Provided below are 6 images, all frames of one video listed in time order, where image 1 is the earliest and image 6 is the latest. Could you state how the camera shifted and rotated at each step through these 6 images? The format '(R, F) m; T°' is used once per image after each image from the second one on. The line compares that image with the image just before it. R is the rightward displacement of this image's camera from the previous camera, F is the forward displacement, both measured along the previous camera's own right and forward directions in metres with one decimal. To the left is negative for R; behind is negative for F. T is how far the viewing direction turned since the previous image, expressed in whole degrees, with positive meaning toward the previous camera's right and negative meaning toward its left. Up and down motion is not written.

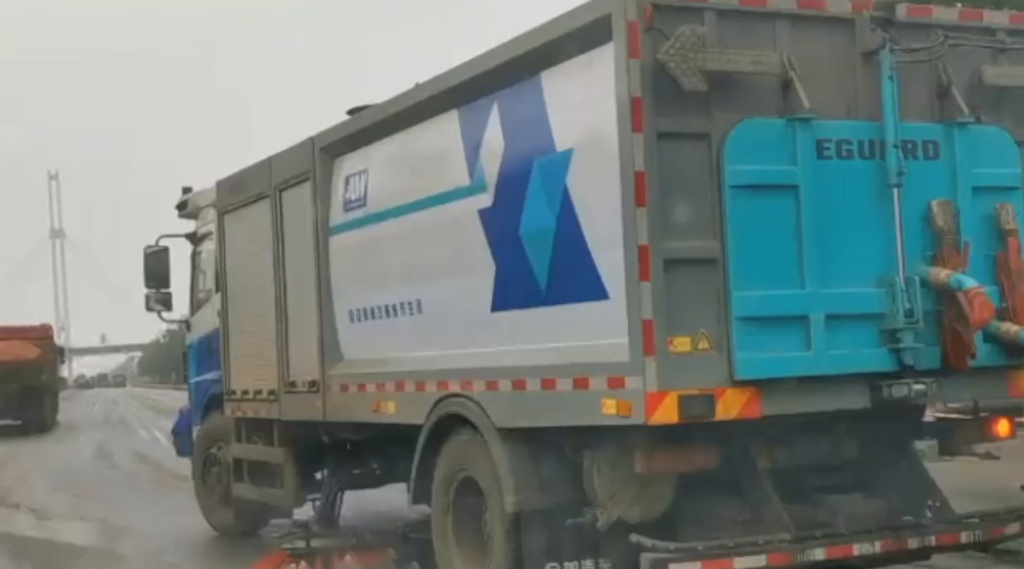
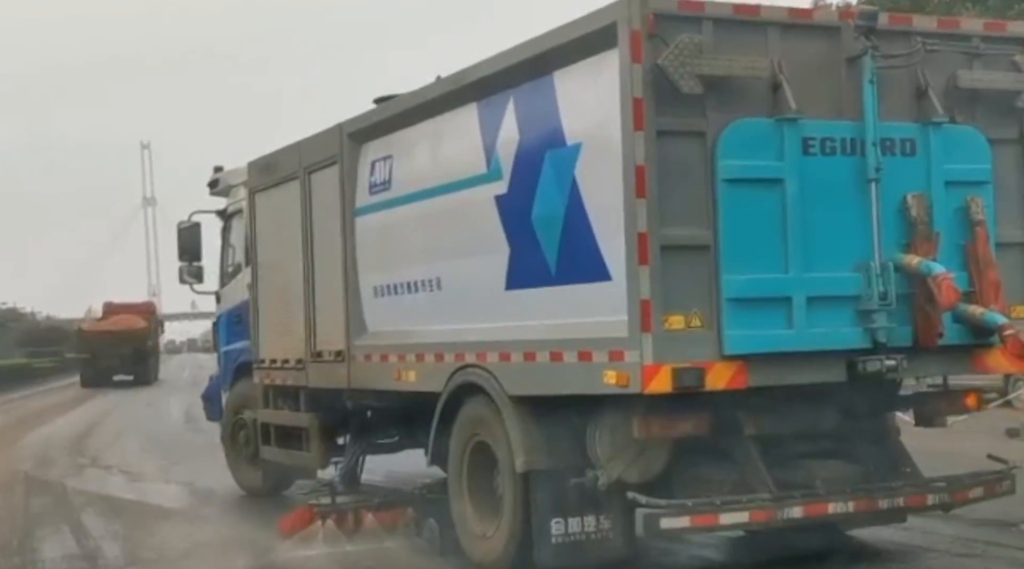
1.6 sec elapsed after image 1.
(0.0, -0.8) m; -1°
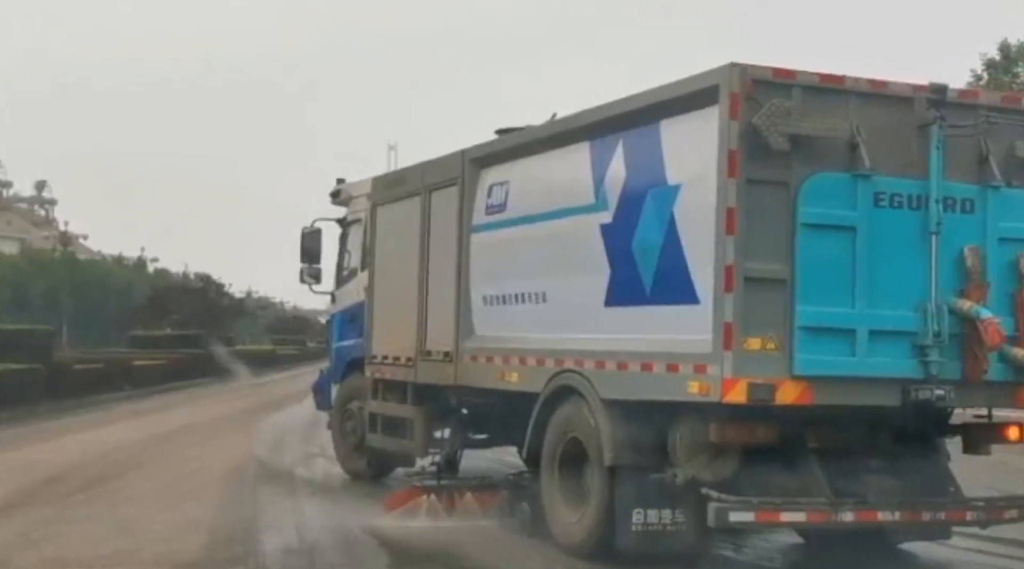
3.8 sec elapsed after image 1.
(-0.2, -1.3) m; -3°
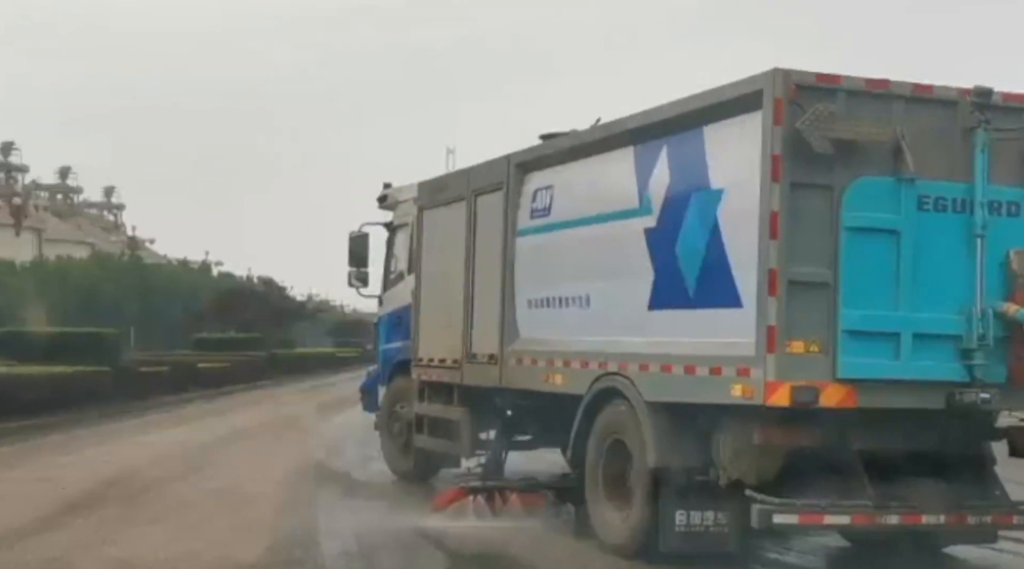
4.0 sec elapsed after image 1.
(0.0, -0.1) m; -2°
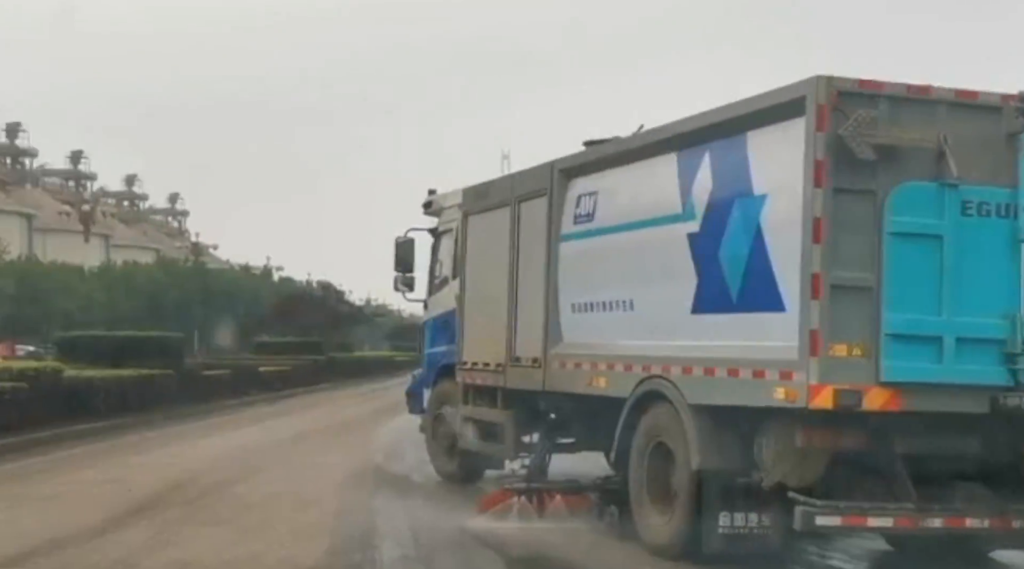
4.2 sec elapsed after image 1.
(0.0, -0.1) m; -2°
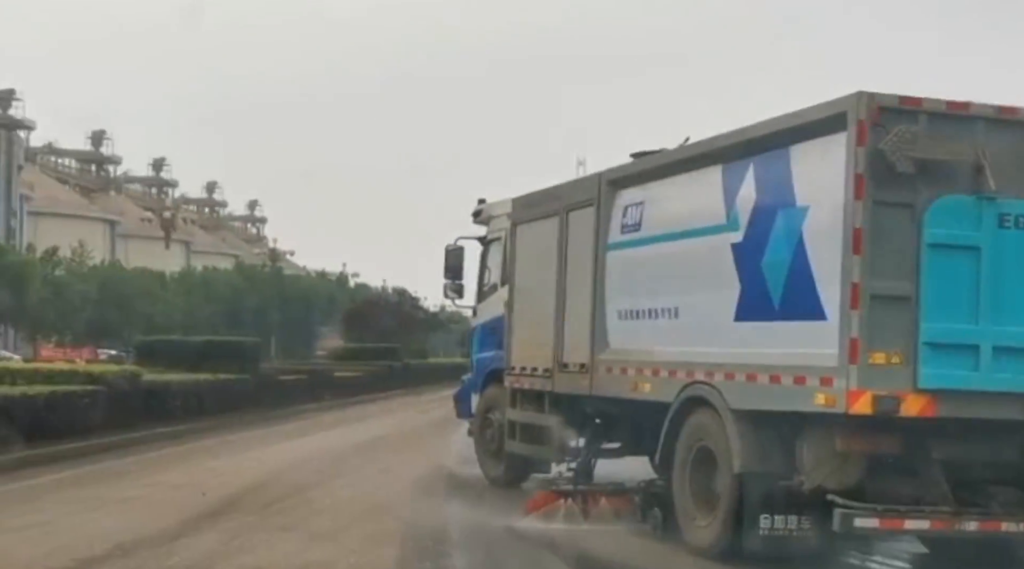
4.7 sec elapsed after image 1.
(0.0, -0.4) m; -2°
